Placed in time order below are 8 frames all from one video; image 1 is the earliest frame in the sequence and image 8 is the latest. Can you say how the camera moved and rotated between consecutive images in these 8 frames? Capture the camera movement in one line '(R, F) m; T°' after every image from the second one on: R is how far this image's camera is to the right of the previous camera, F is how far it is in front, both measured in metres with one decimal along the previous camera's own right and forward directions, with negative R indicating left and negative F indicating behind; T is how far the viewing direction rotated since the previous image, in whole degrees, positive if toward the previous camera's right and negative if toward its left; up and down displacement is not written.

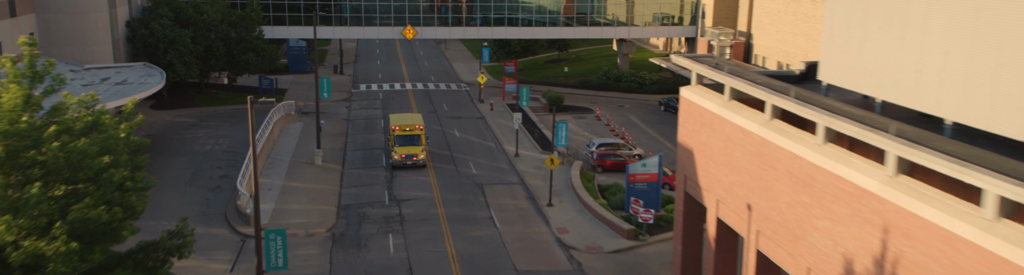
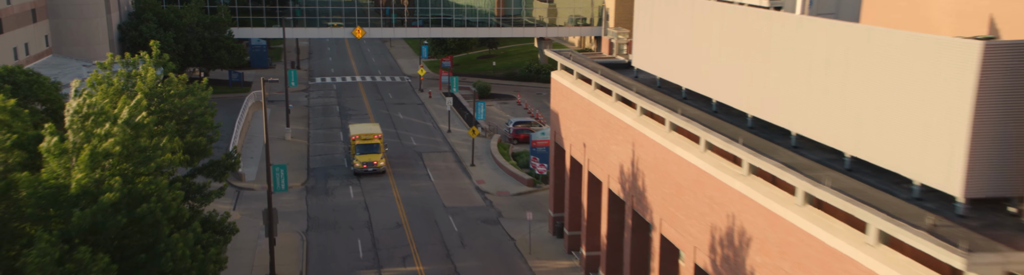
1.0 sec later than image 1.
(+1.0, -13.1) m; +4°
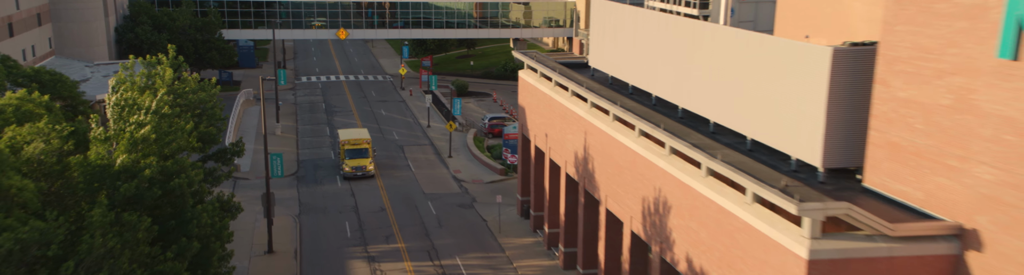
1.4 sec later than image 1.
(+0.6, -4.8) m; +1°
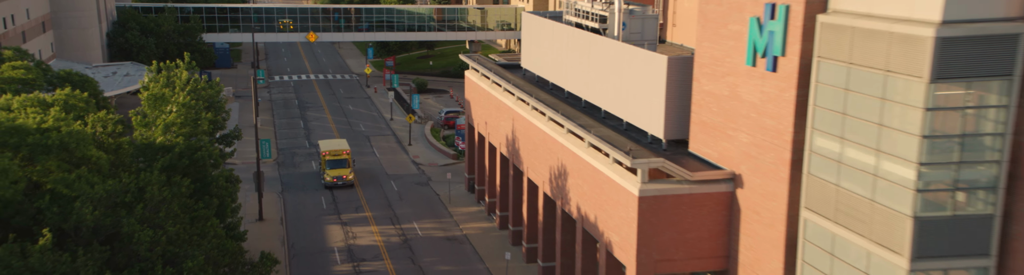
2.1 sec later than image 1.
(+1.1, -9.5) m; +2°
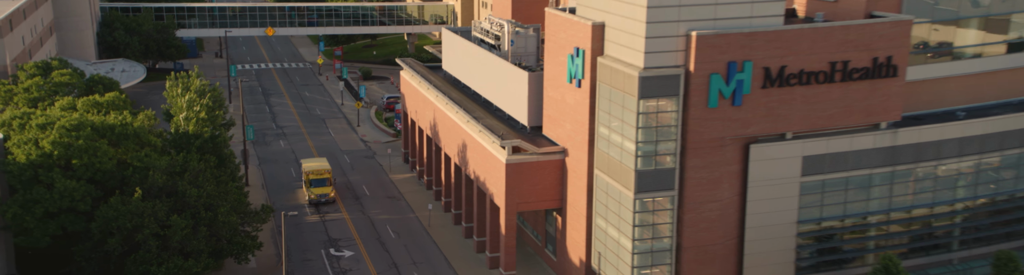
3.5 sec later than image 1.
(+1.7, -16.9) m; +4°
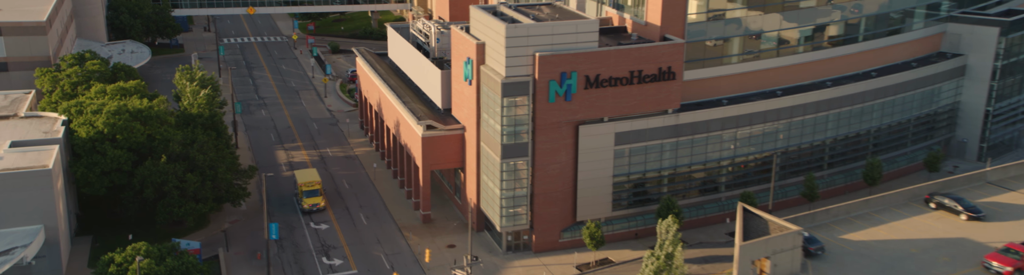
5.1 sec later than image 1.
(+5.1, -18.6) m; +1°
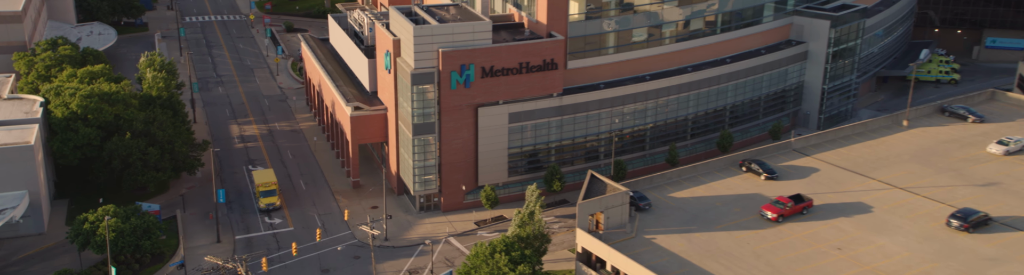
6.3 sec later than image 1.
(+5.2, -11.4) m; +2°
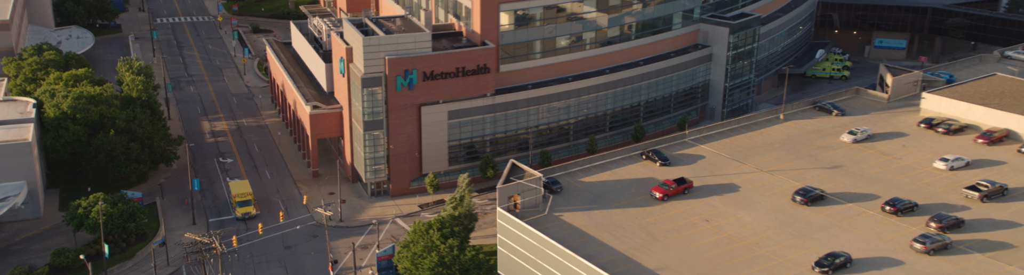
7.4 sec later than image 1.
(+3.0, -10.3) m; +2°
